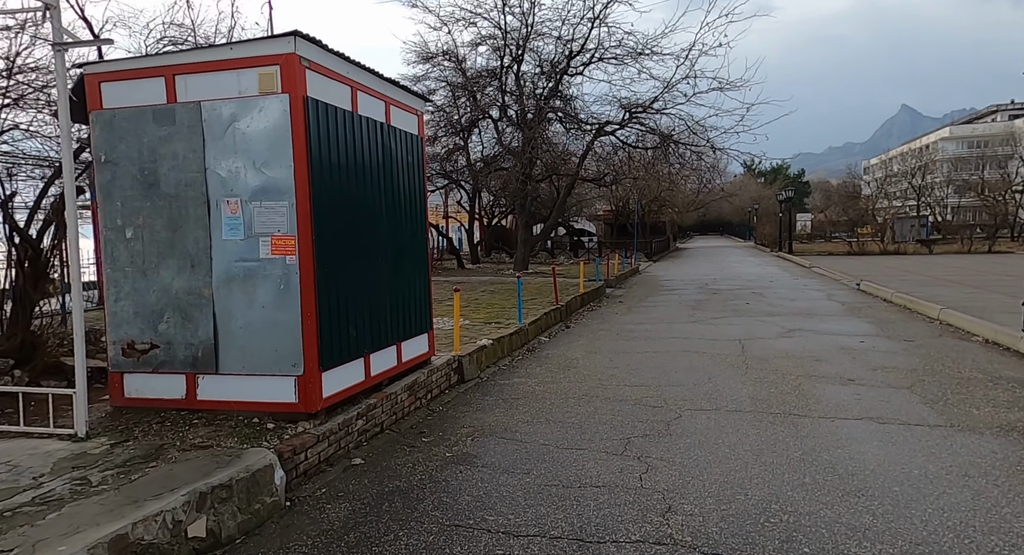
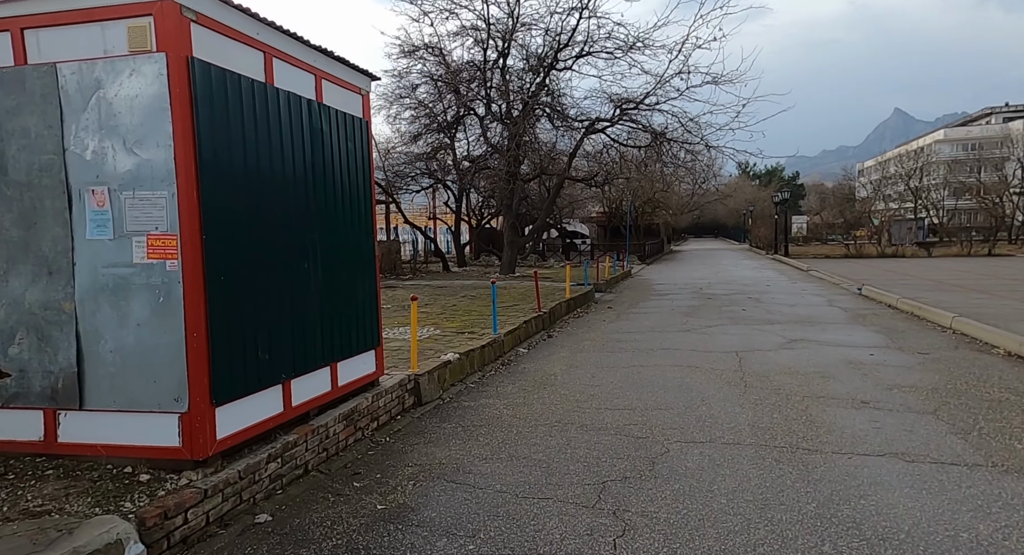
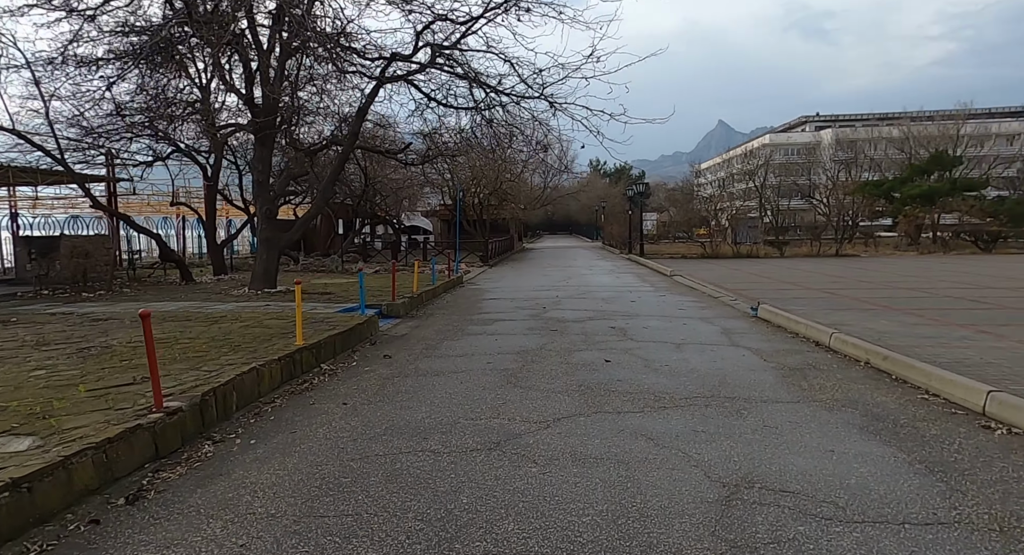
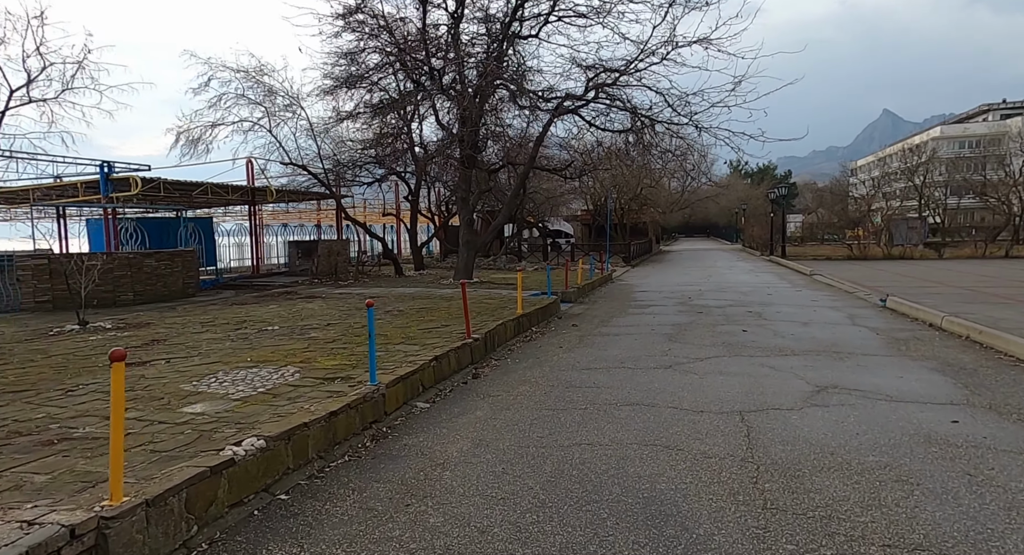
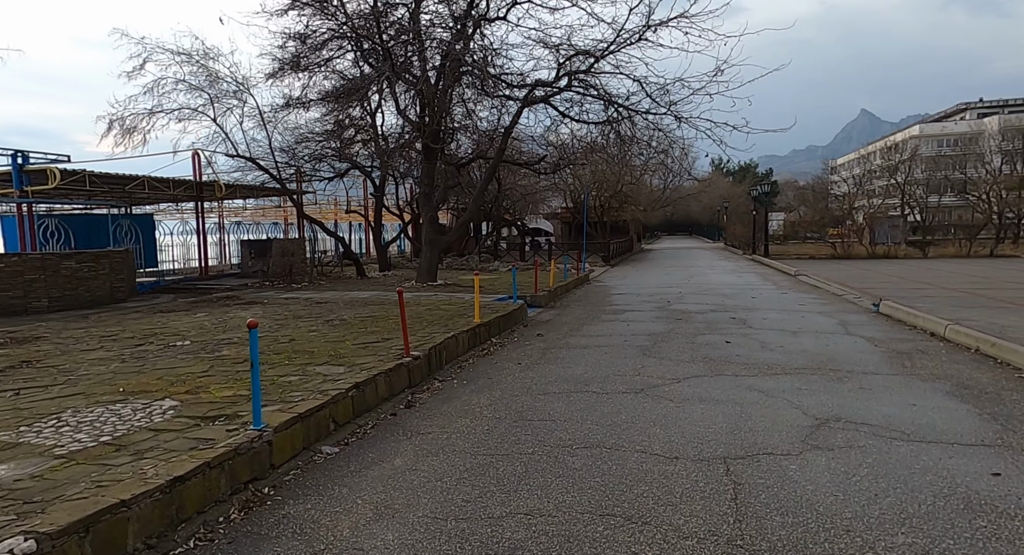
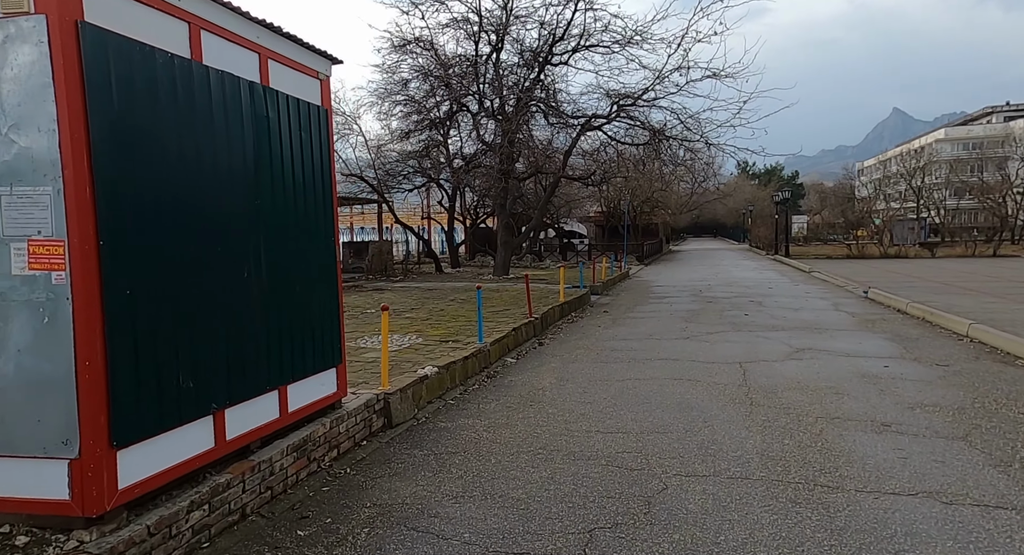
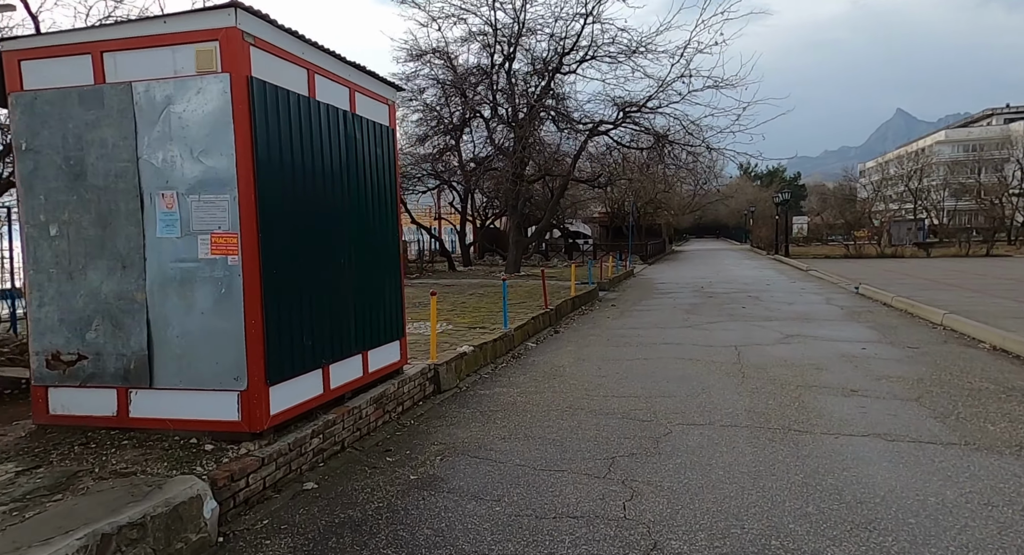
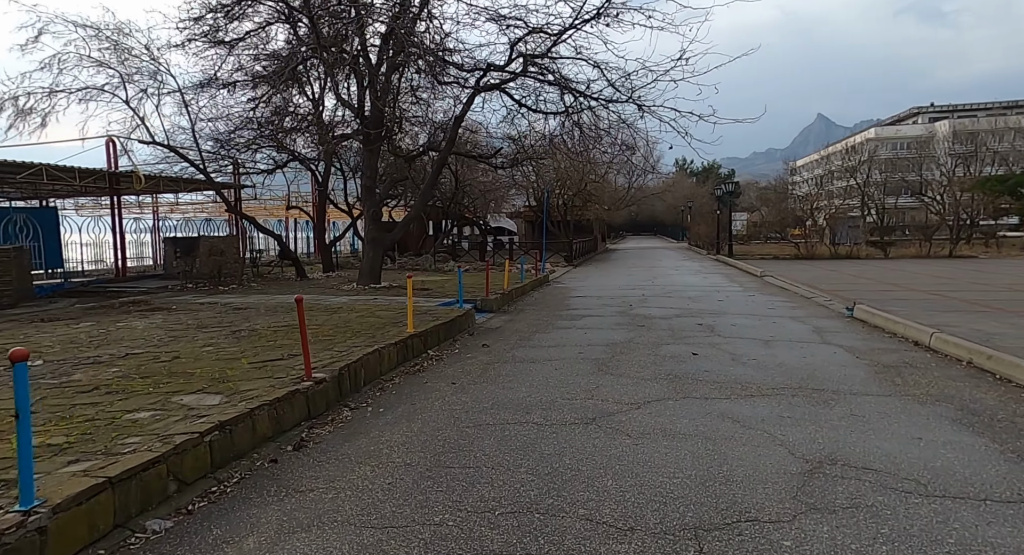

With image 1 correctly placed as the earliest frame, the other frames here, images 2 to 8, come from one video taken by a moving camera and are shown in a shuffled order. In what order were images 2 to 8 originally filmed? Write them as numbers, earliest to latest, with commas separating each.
7, 2, 6, 4, 5, 8, 3
